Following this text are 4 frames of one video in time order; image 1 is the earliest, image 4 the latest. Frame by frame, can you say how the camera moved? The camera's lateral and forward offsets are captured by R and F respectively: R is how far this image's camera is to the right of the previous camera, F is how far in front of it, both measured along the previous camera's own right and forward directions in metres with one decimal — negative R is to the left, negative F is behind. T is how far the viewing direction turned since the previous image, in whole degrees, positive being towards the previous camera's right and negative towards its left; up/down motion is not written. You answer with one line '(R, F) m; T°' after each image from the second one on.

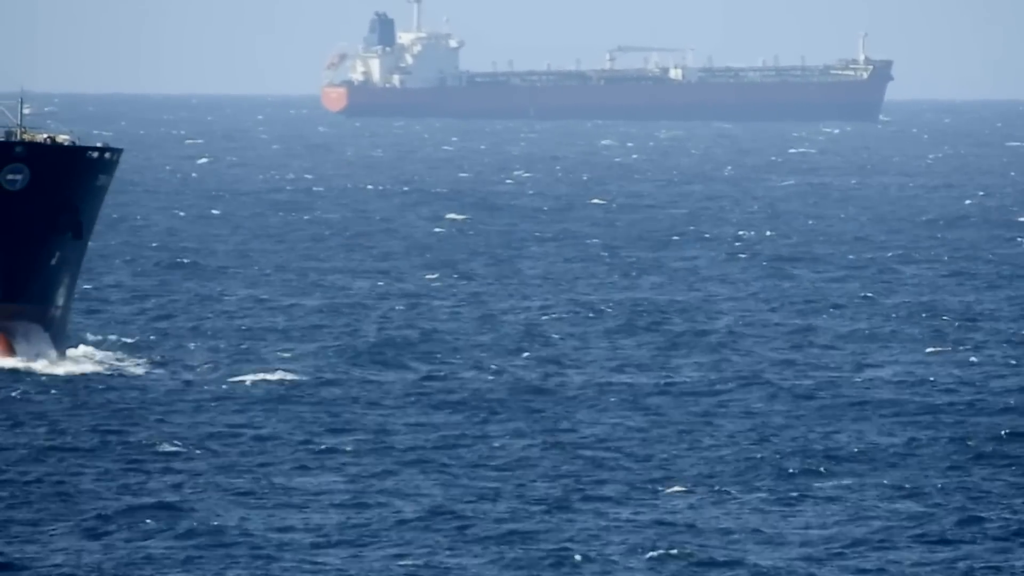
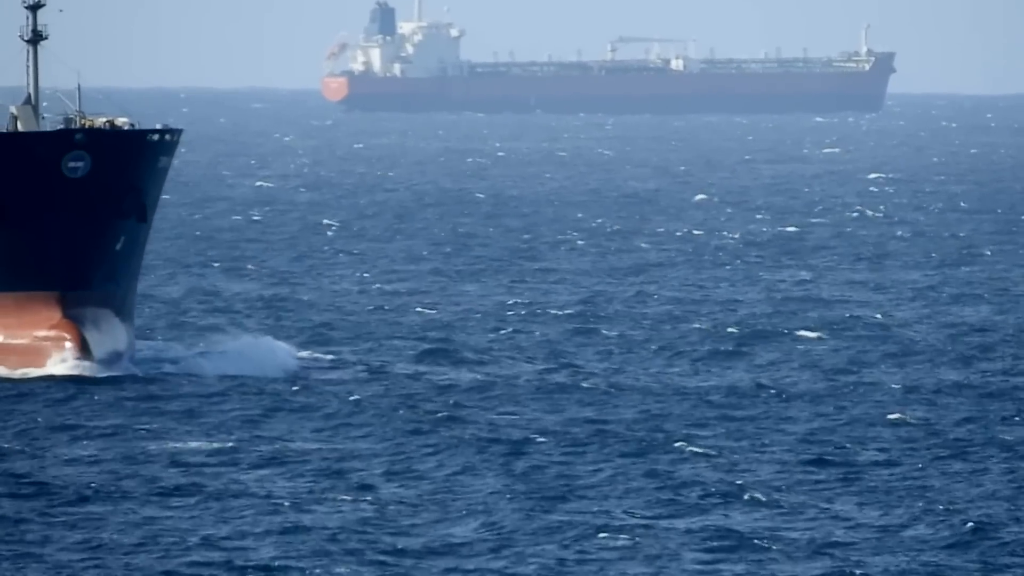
(-1.2, -0.3) m; +1°
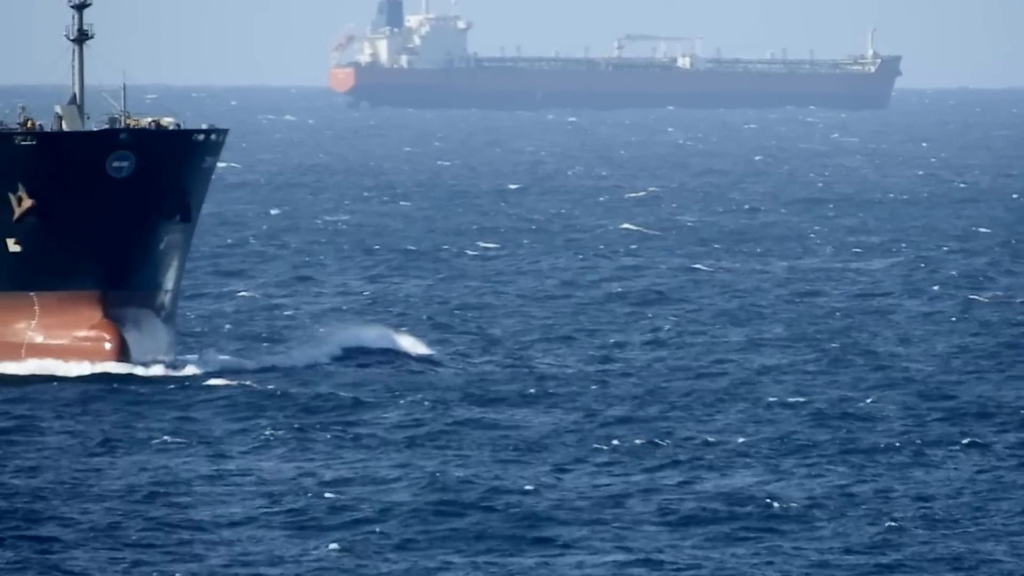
(-0.7, -0.4) m; +1°
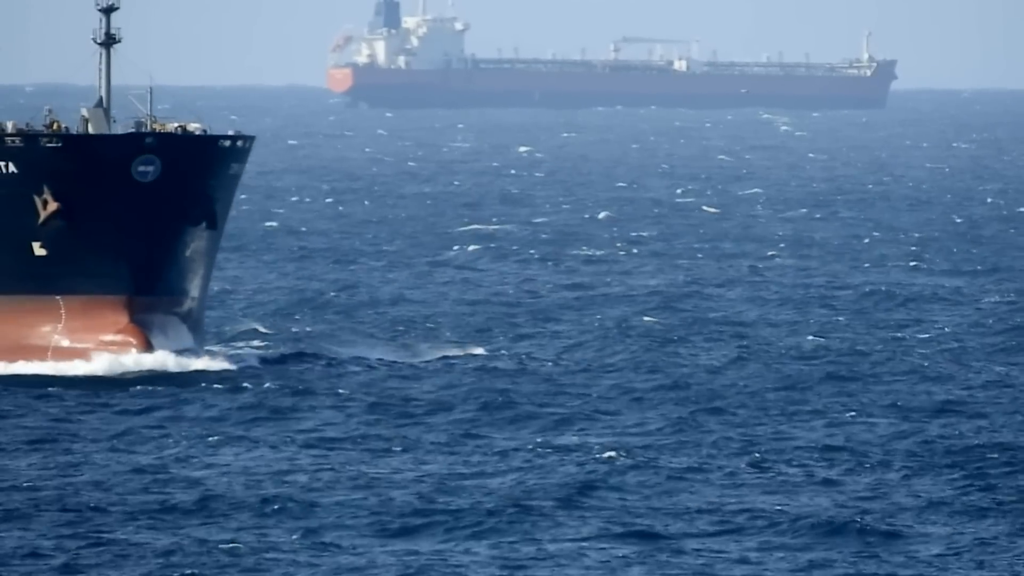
(-0.5, -0.4) m; +1°
